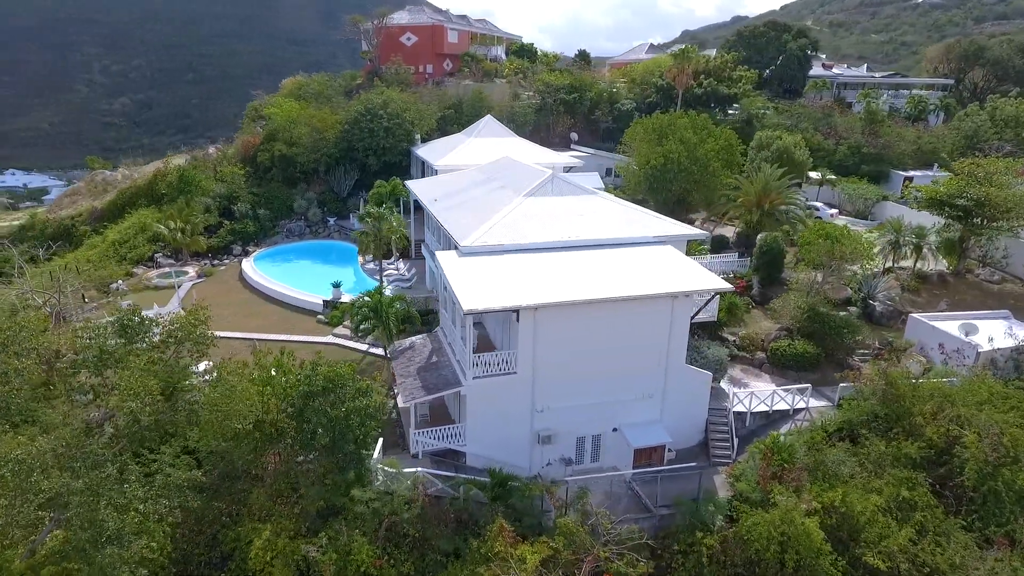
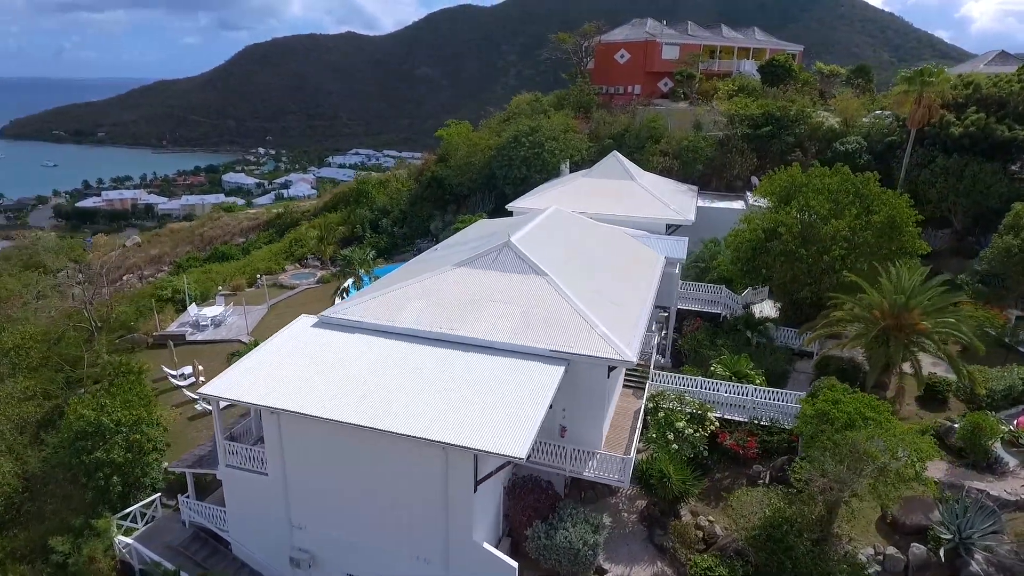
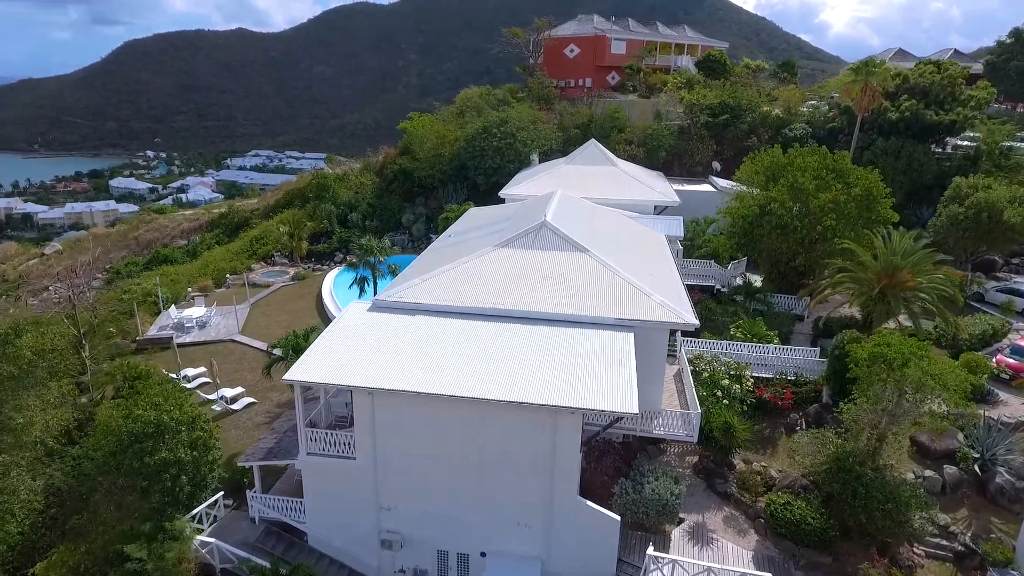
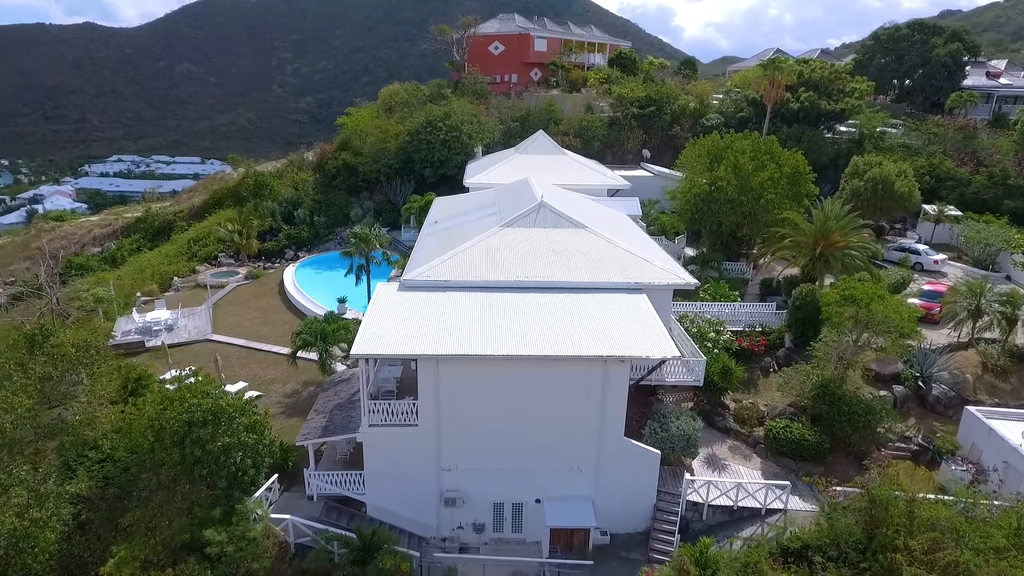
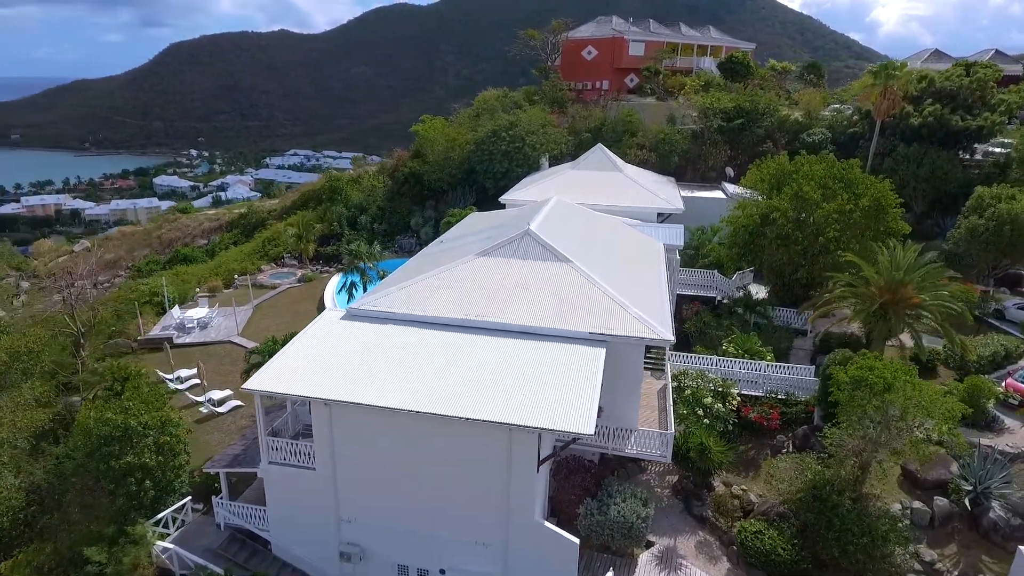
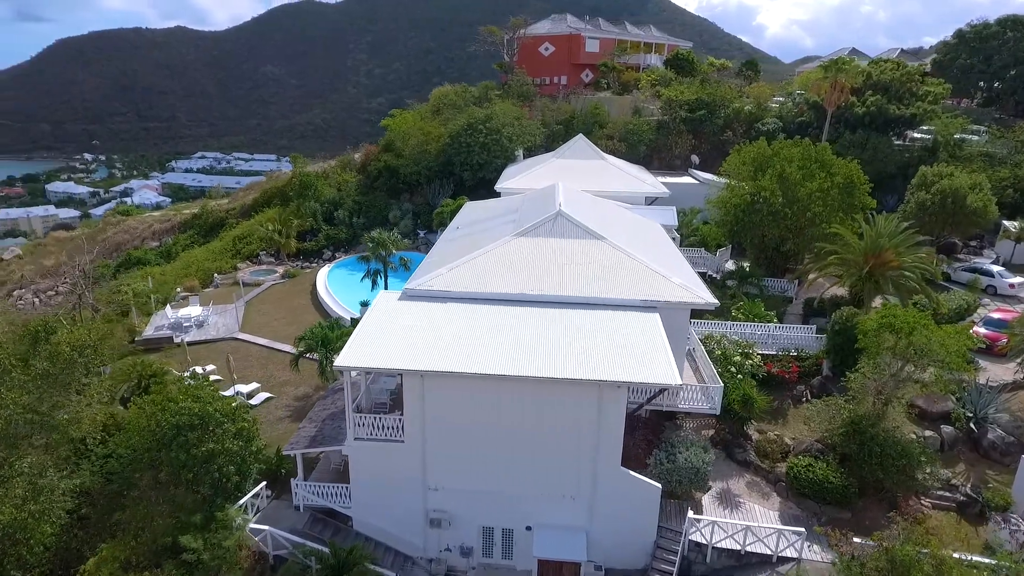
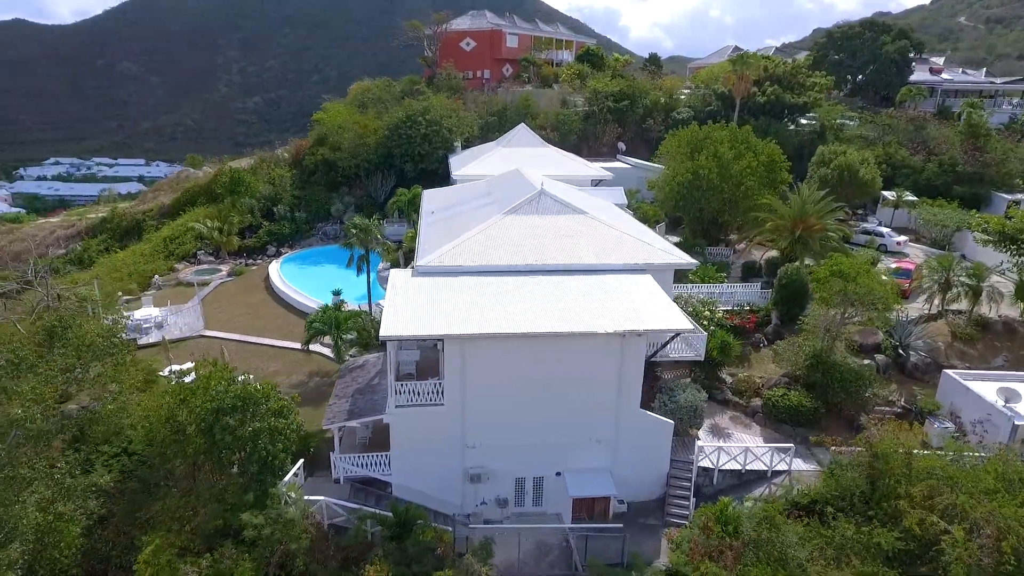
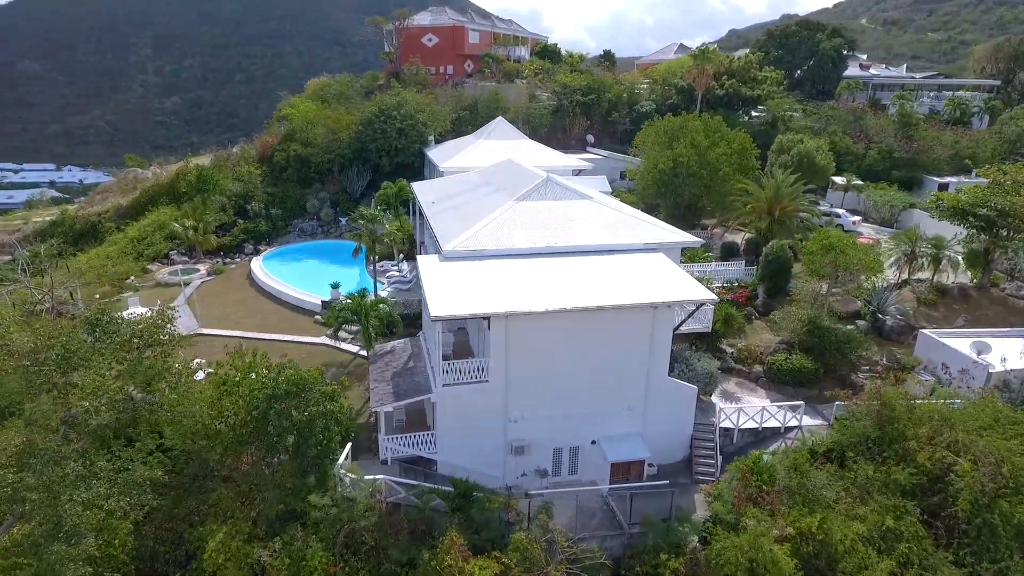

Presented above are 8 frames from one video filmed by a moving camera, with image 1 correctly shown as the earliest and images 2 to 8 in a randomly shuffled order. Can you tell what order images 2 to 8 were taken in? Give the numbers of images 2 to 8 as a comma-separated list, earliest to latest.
8, 7, 4, 6, 3, 5, 2
